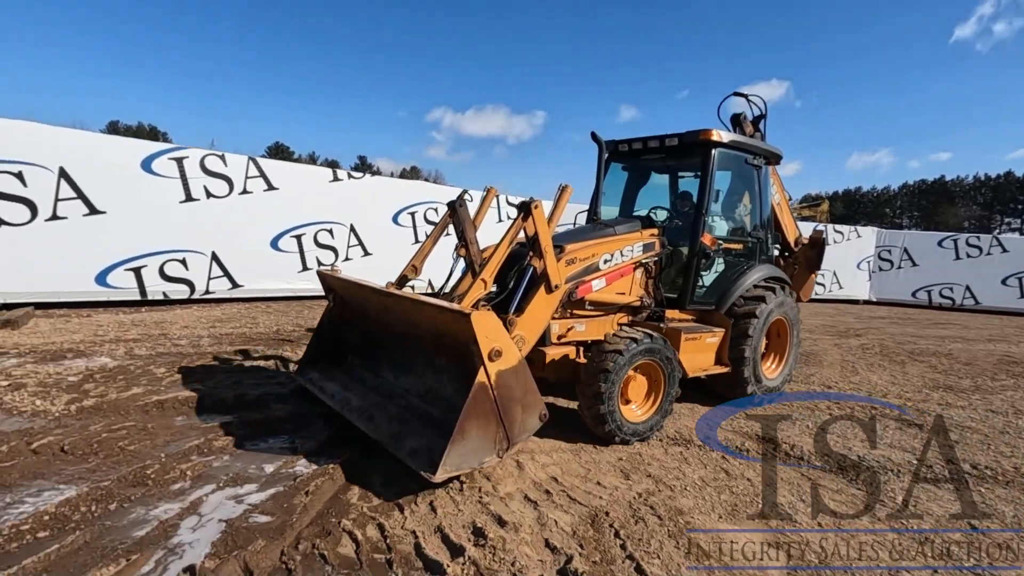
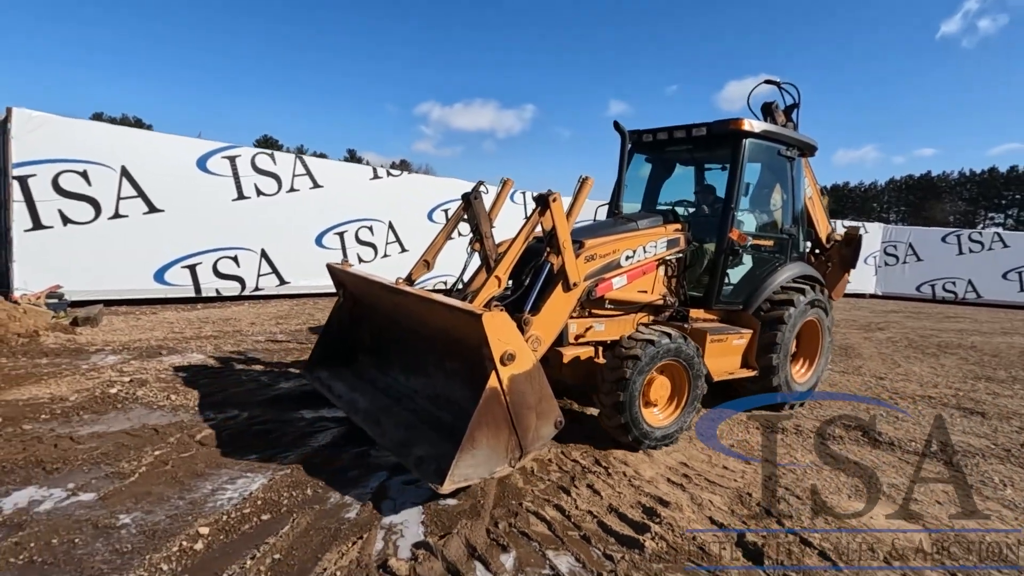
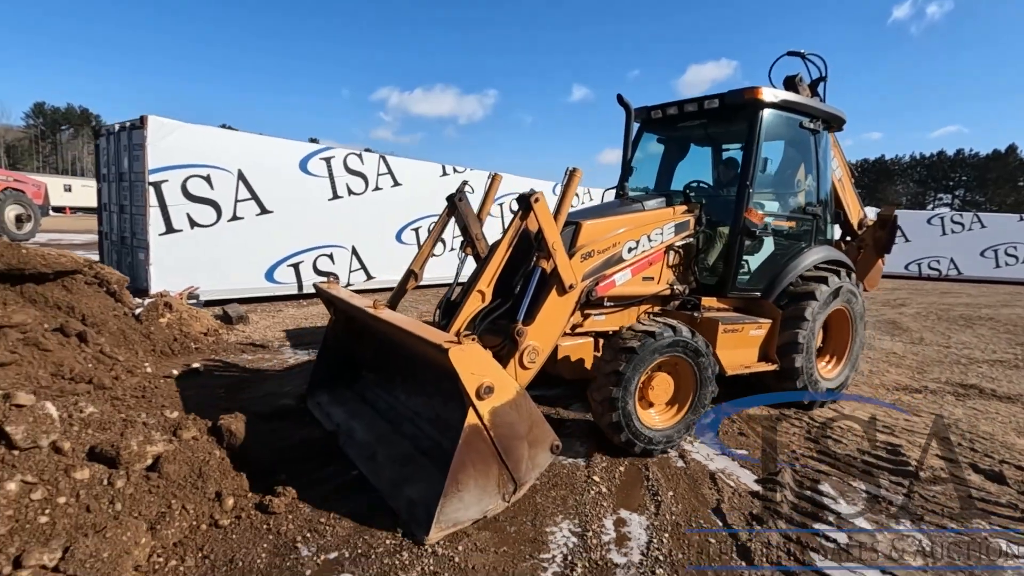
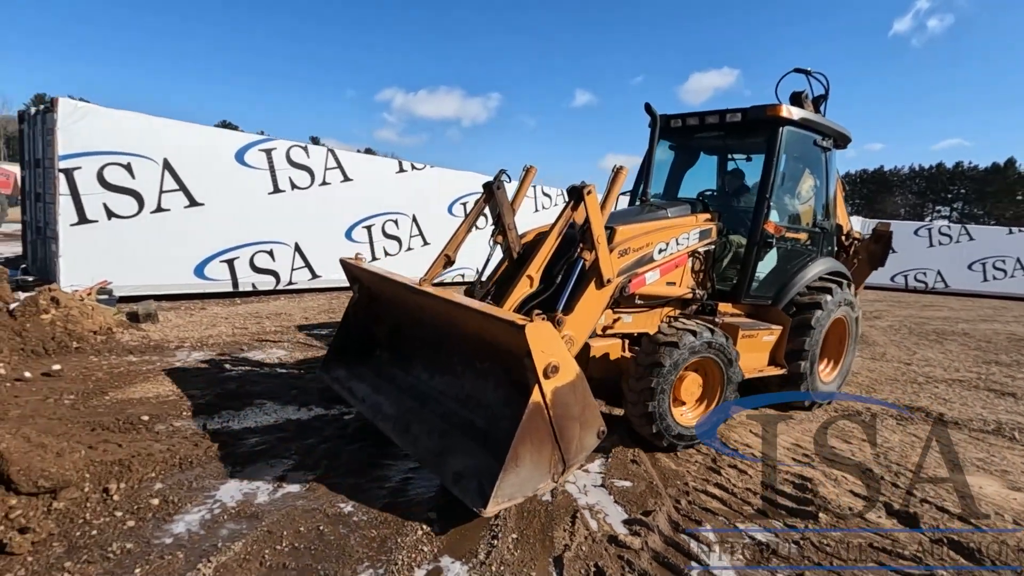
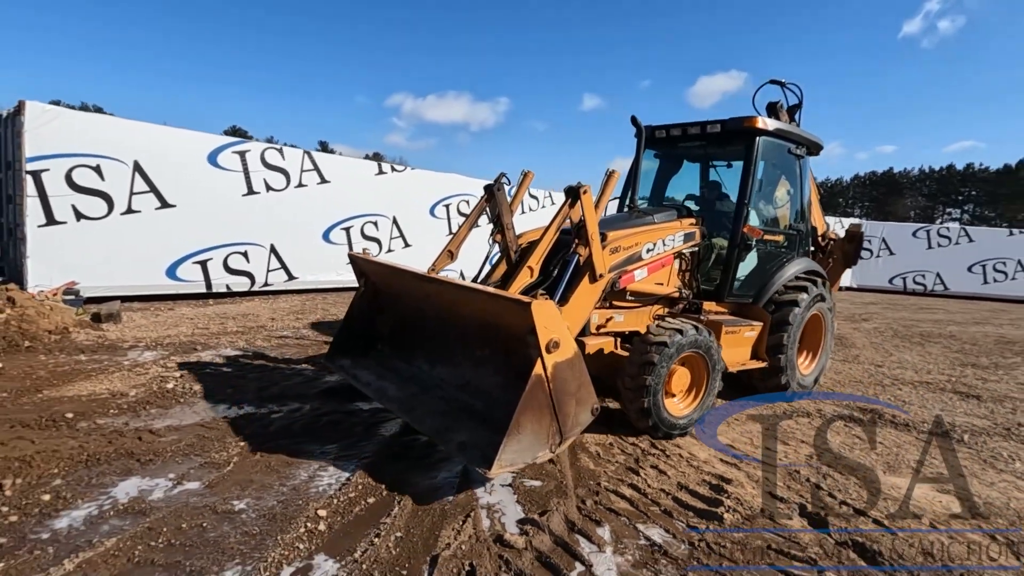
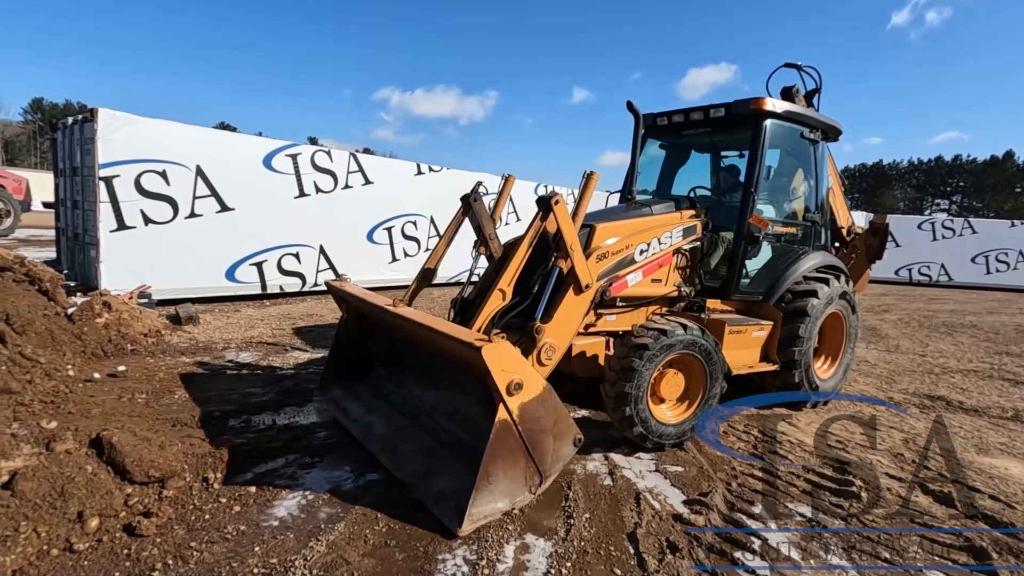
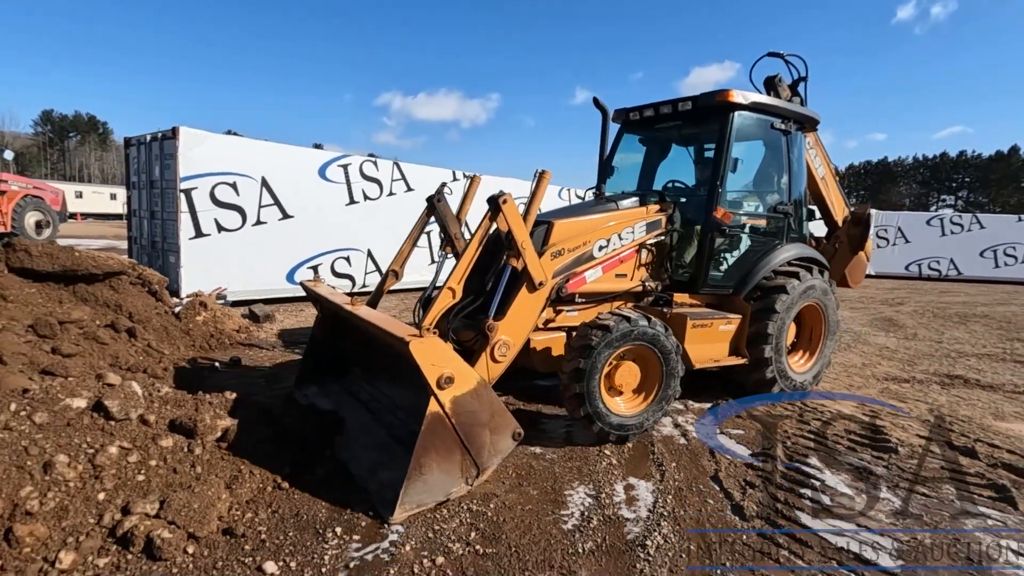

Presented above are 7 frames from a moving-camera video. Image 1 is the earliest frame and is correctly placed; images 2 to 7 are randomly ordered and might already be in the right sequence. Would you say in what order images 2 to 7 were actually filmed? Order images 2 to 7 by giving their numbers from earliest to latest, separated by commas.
2, 5, 4, 6, 3, 7
